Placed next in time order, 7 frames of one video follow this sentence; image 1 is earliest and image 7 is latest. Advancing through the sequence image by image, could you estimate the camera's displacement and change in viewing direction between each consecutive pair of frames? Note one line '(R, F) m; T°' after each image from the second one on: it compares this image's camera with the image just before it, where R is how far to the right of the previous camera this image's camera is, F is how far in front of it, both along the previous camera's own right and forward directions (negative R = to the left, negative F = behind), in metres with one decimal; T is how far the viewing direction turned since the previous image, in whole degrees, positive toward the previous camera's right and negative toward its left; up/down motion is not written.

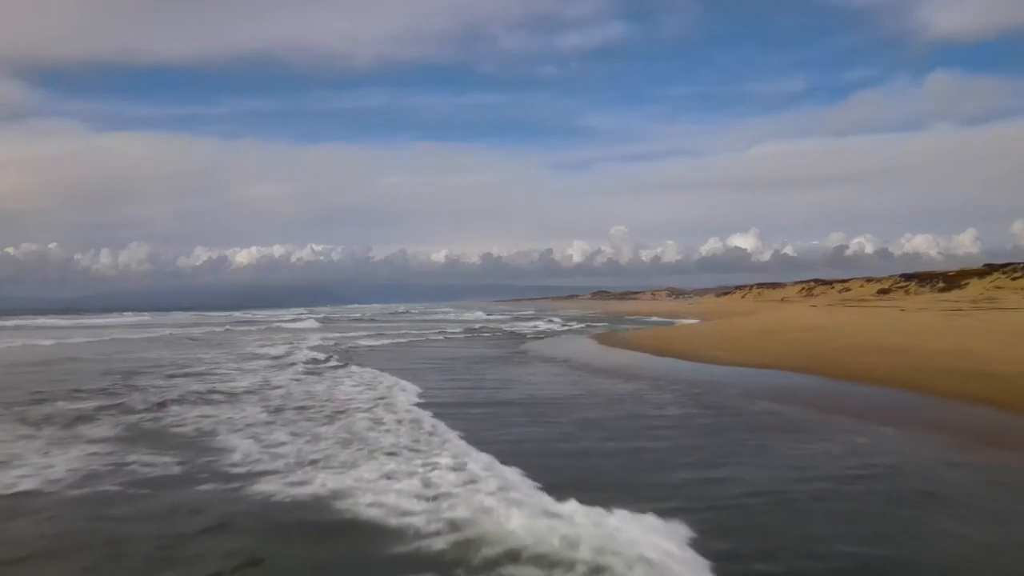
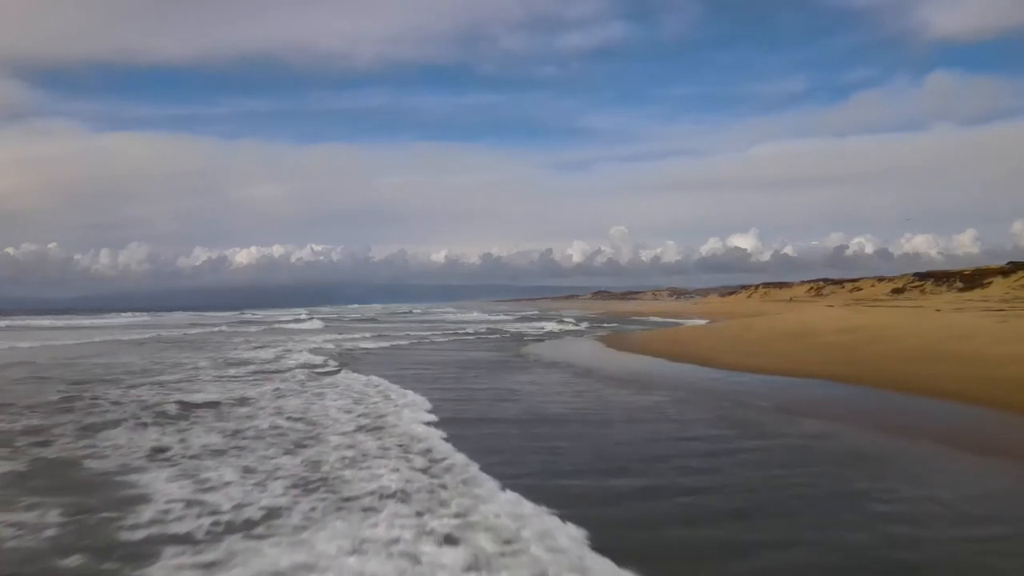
(-0.1, +1.8) m; 0°
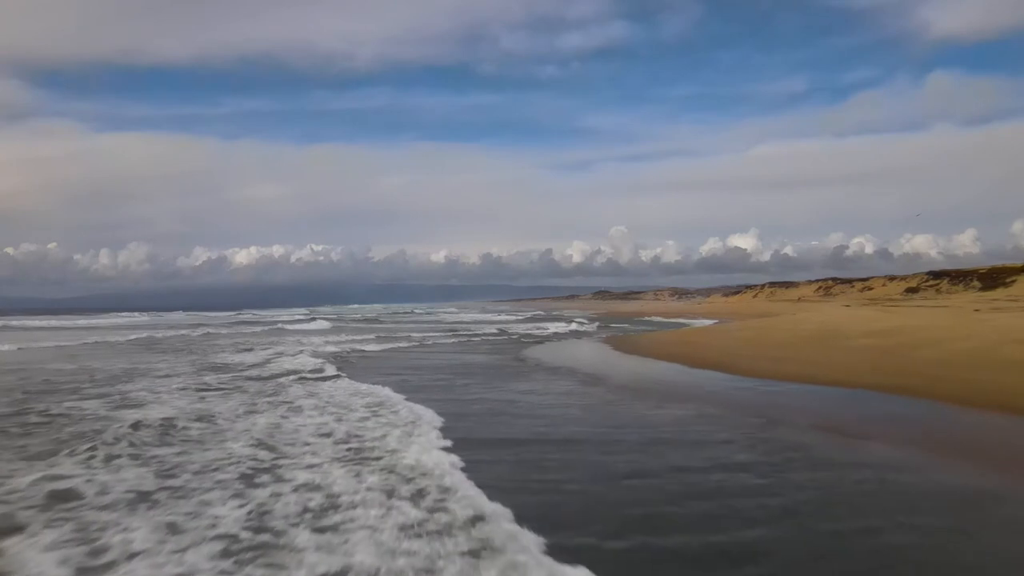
(-0.1, +1.6) m; 0°
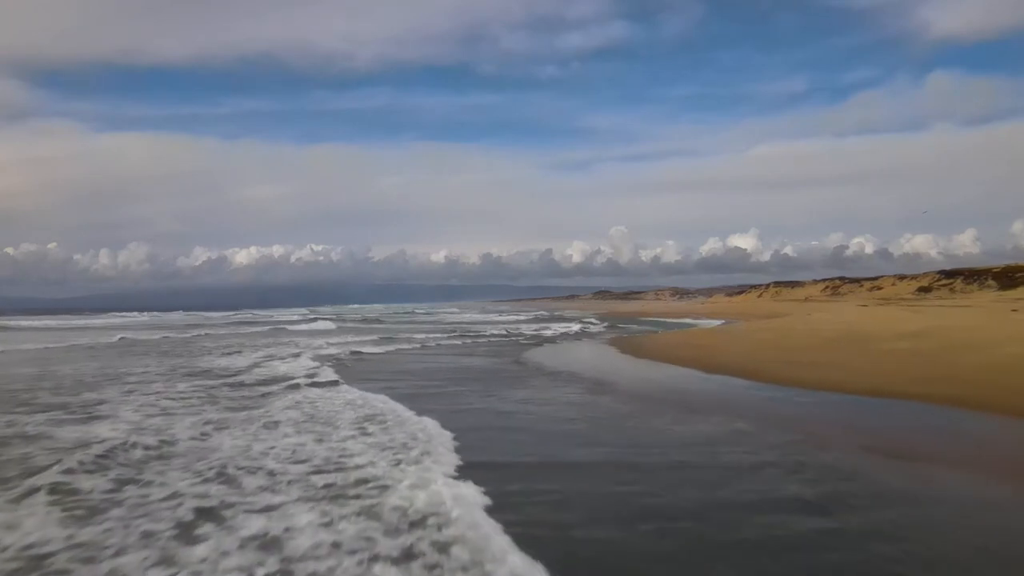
(-0.1, +1.3) m; 0°
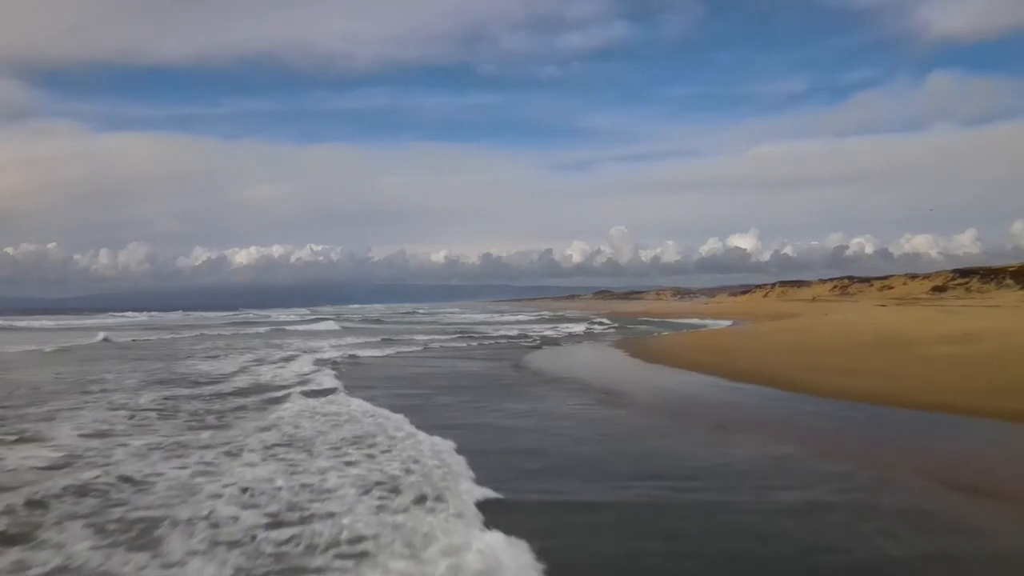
(-0.1, +1.5) m; 0°
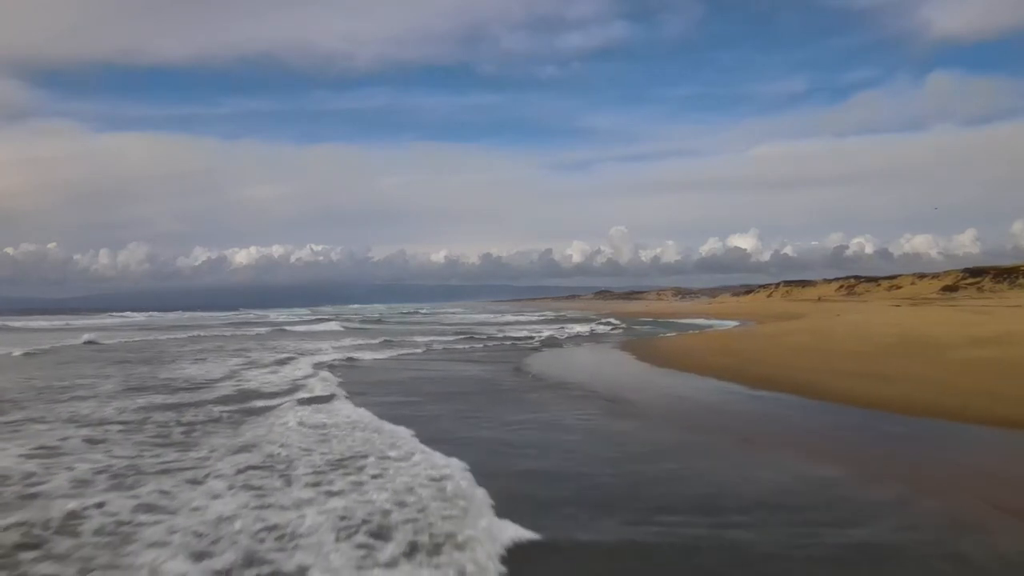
(-0.1, +1.1) m; 0°
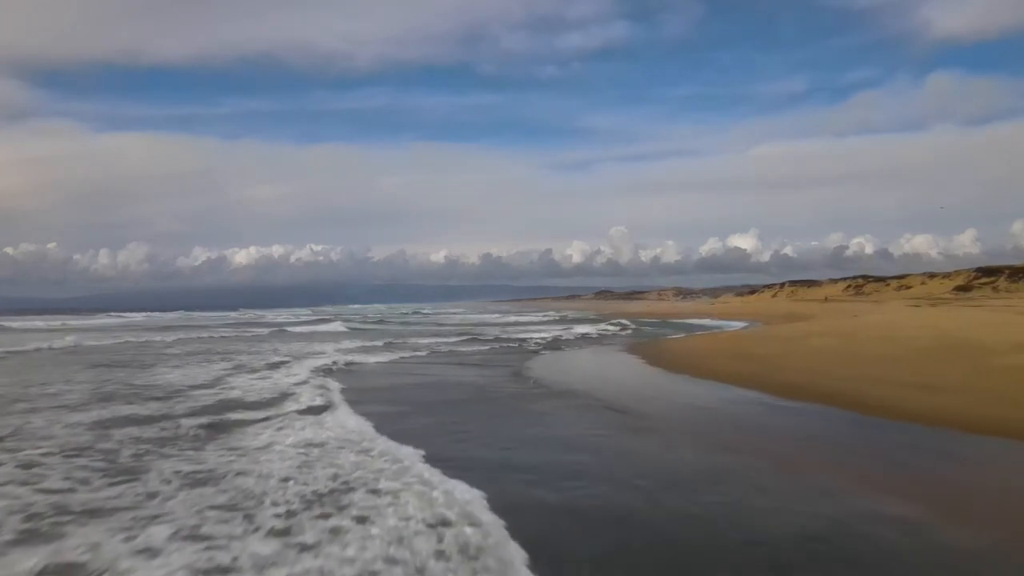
(-0.1, +1.3) m; 0°
